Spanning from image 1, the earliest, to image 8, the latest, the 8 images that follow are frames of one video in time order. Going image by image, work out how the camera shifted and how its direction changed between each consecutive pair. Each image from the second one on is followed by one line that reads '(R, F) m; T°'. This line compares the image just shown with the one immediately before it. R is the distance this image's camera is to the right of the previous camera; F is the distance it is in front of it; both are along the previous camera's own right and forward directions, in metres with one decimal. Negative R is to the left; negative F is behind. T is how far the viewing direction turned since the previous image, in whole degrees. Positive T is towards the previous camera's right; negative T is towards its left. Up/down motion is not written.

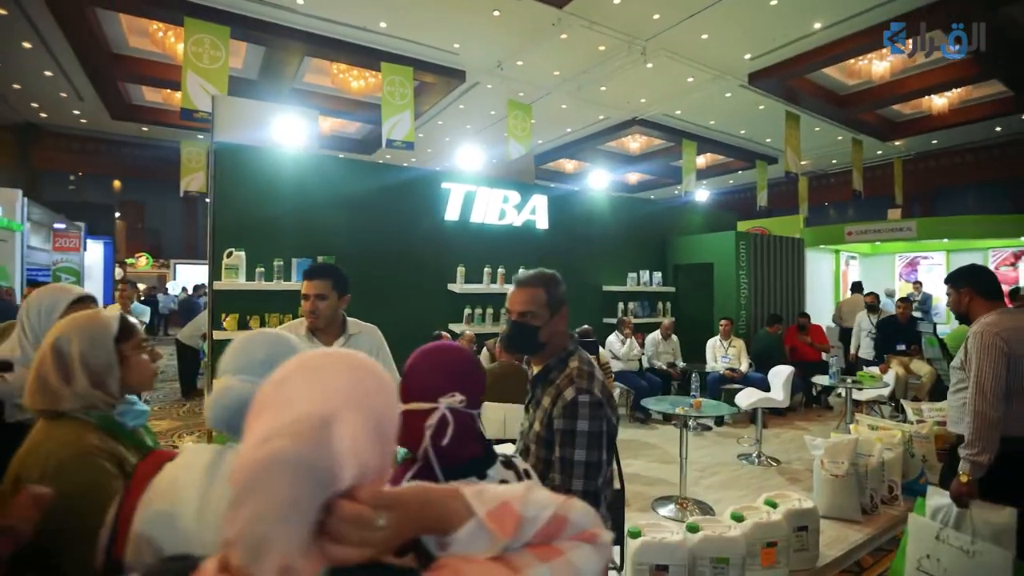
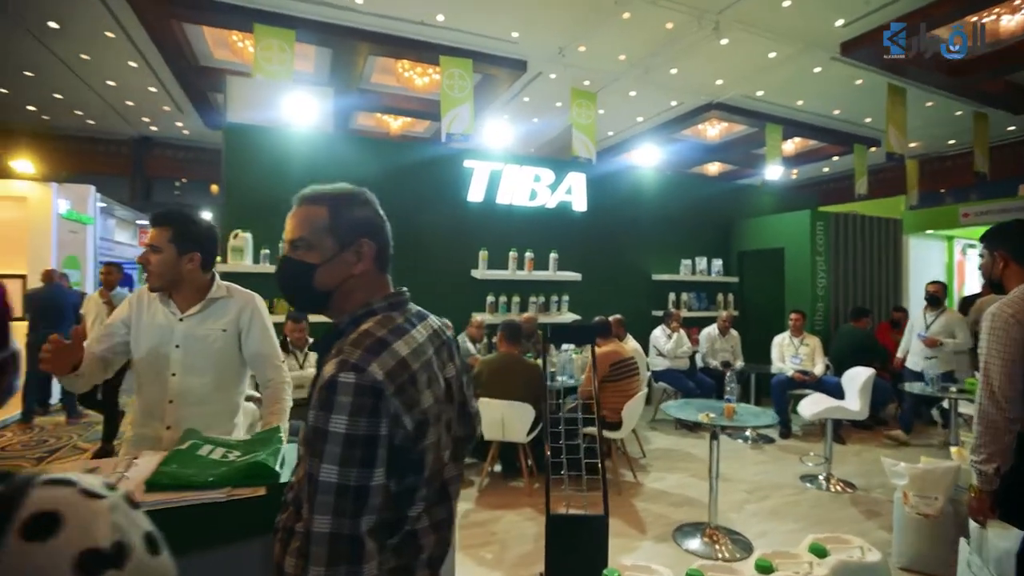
(+0.6, +0.6) m; -9°
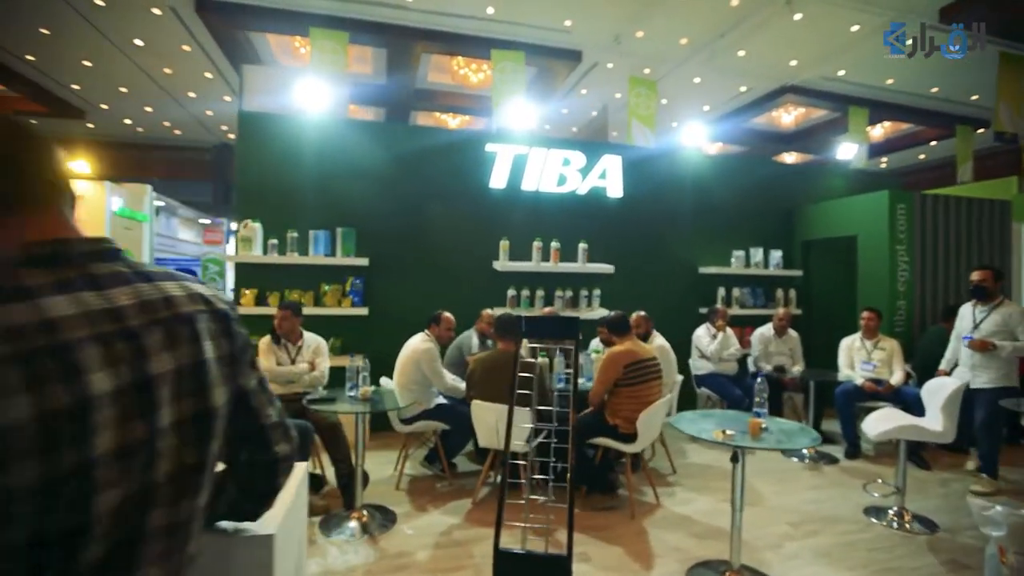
(+0.4, +0.5) m; -7°
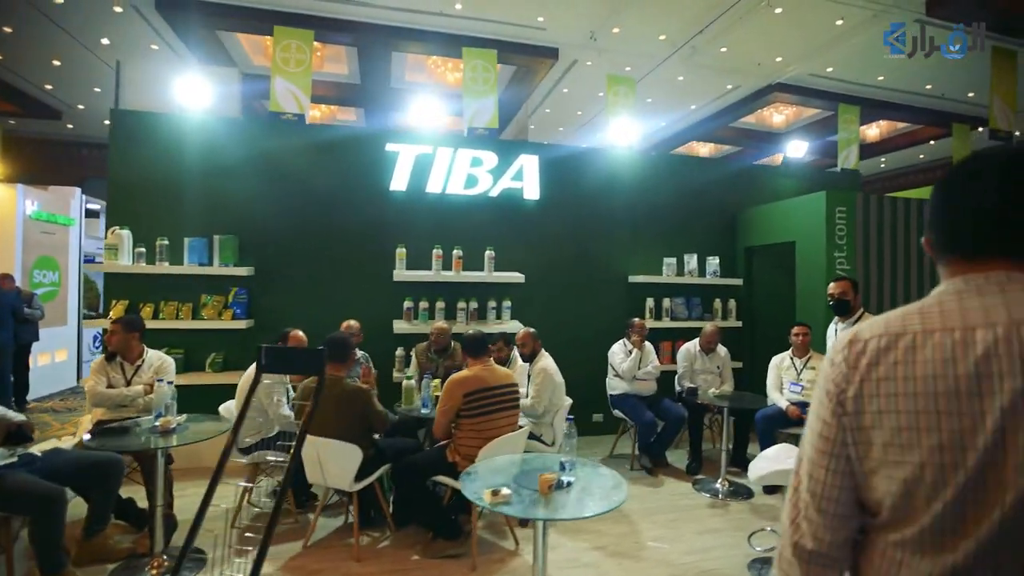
(+1.0, +0.4) m; -1°
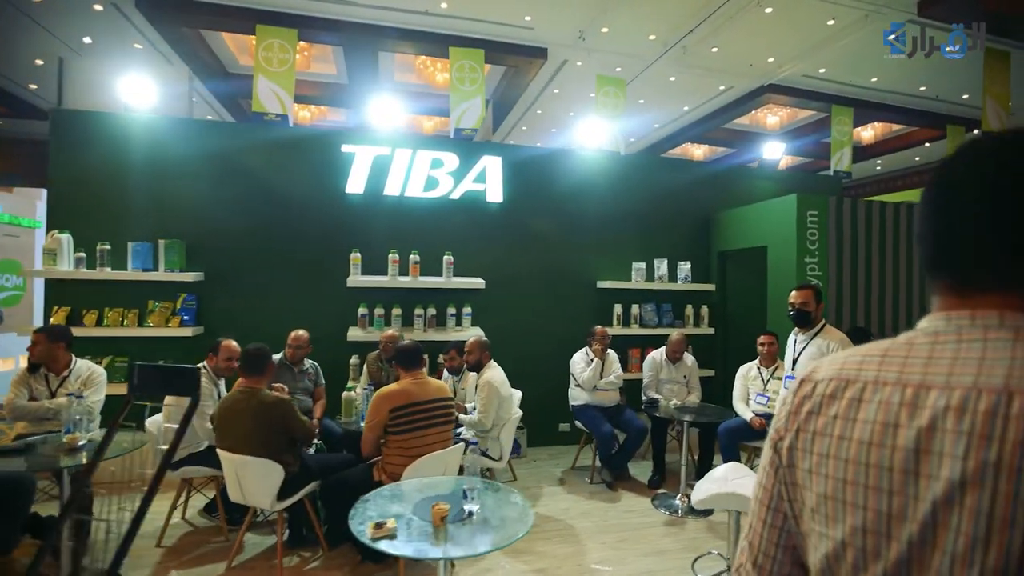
(+0.4, +0.2) m; 0°
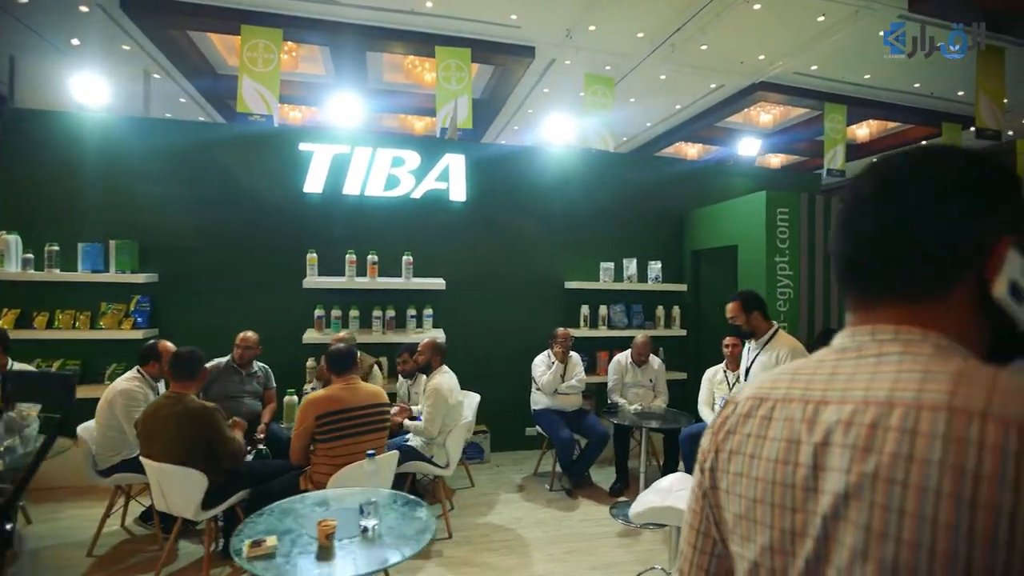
(+0.4, +0.1) m; 0°
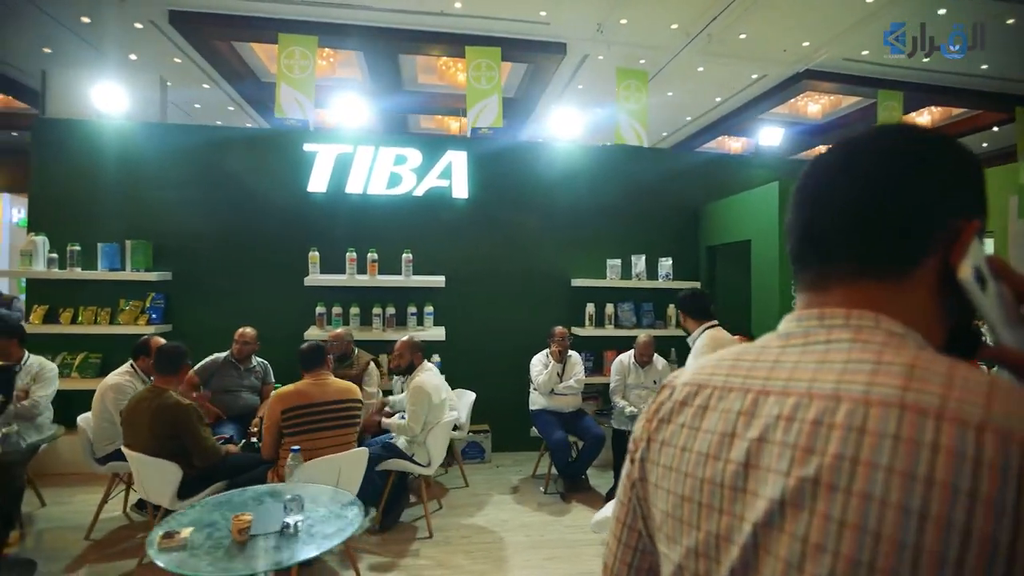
(+0.4, +0.1) m; -5°
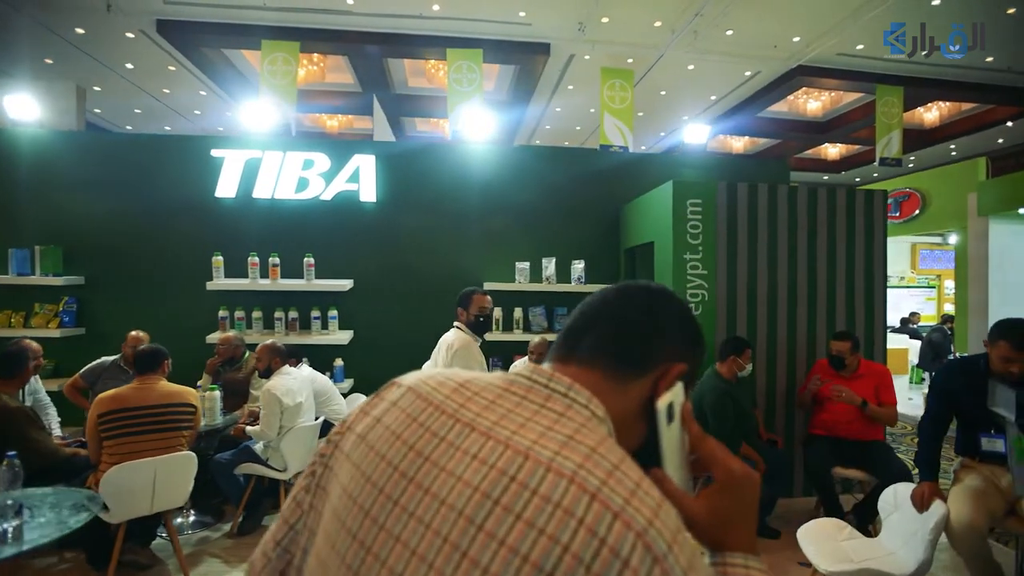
(+1.1, +0.1) m; -2°
